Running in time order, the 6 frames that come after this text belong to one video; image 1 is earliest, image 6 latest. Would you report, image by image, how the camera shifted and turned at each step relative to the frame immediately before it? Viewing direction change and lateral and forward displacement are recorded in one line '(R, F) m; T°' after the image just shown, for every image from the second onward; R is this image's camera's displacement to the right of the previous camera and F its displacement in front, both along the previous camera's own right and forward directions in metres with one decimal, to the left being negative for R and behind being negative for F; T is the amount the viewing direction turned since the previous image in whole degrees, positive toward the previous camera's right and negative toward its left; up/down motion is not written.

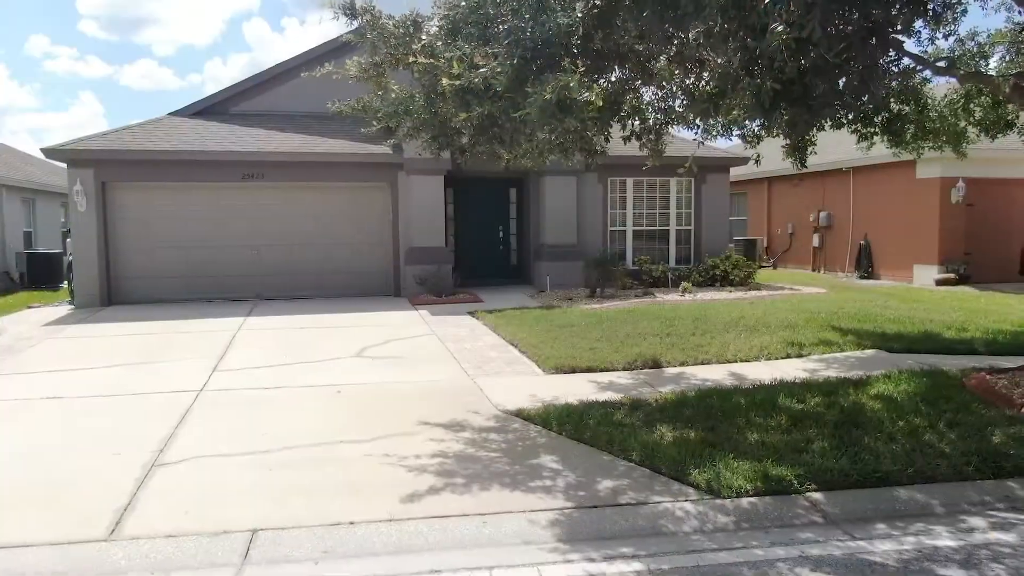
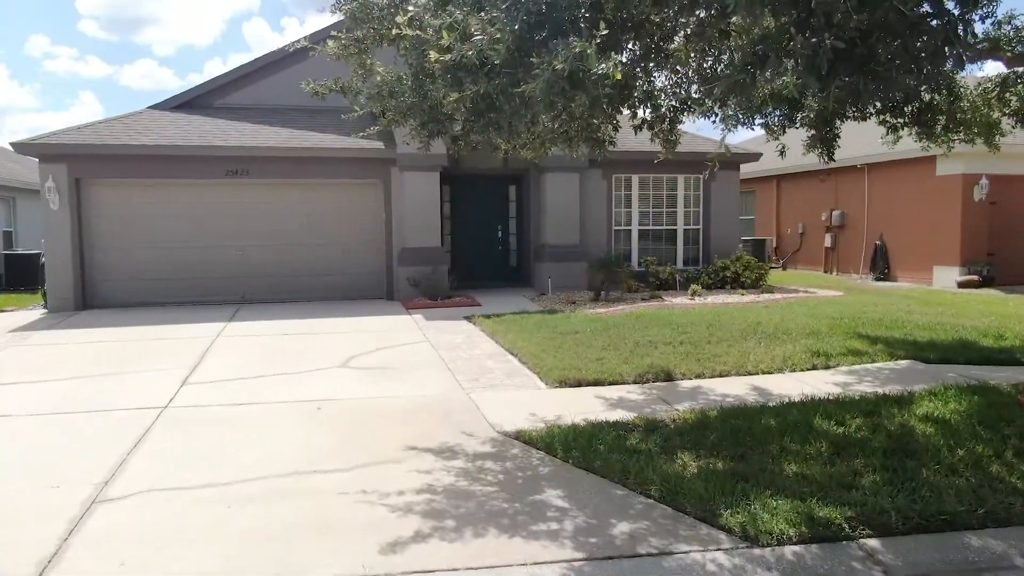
(0.0, +0.8) m; 0°
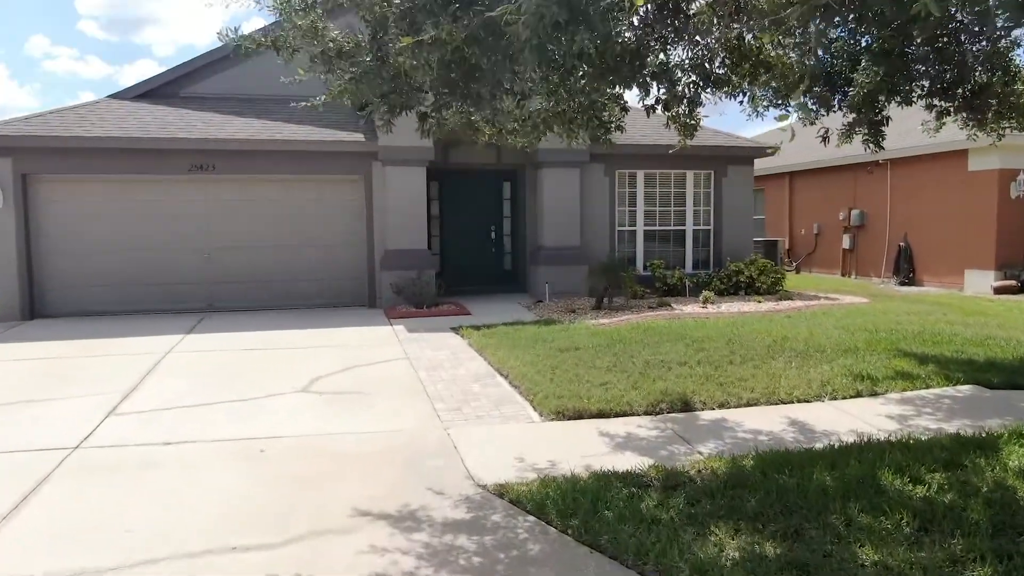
(+0.1, +1.3) m; 0°
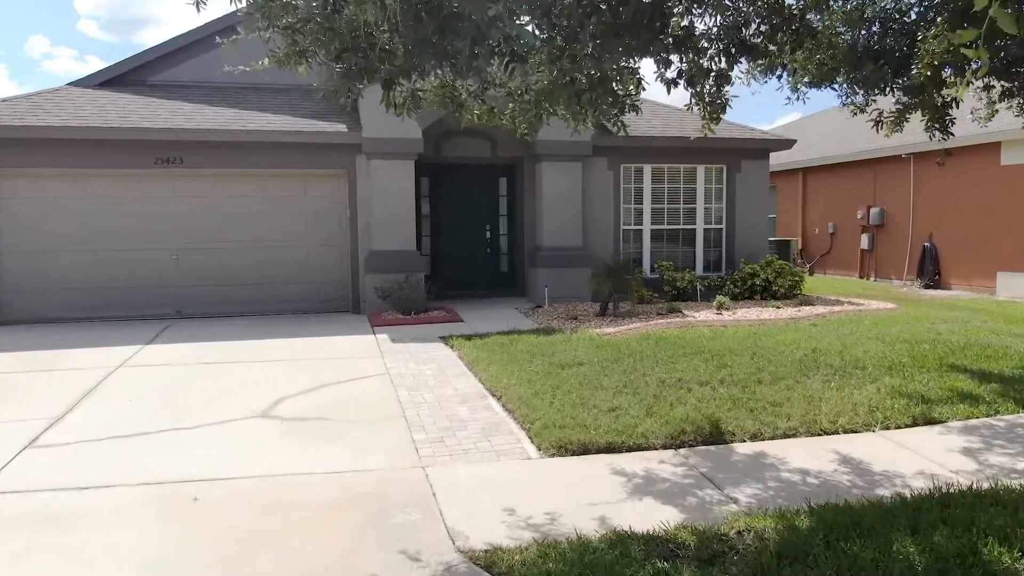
(0.0, +1.0) m; 0°
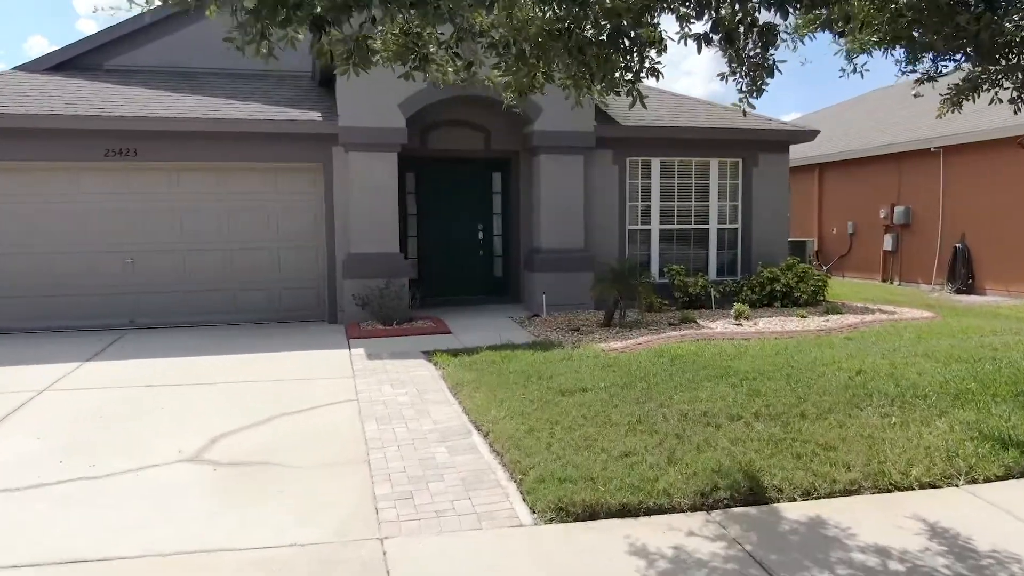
(+0.1, +1.2) m; 0°
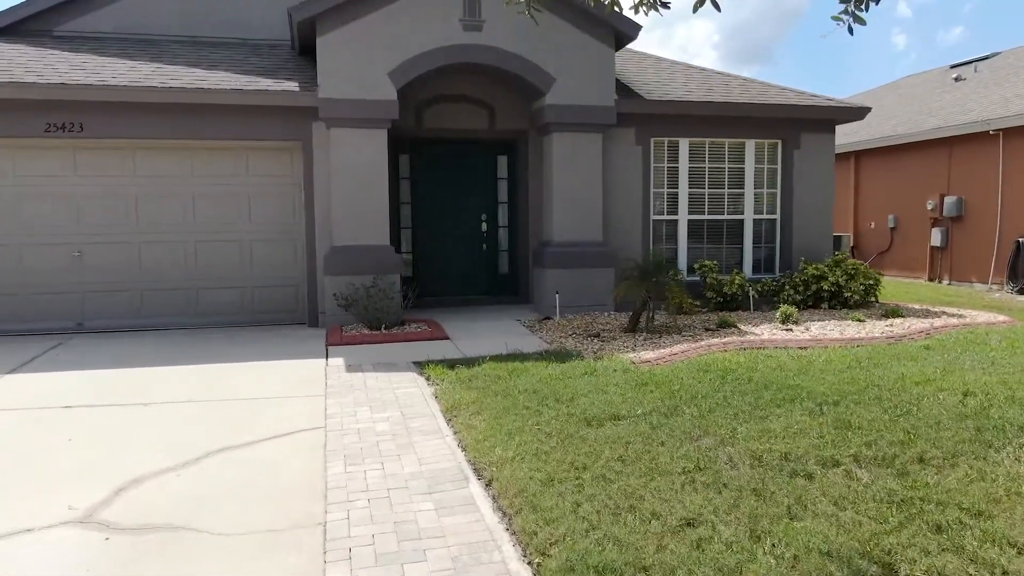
(0.0, +1.4) m; 0°
